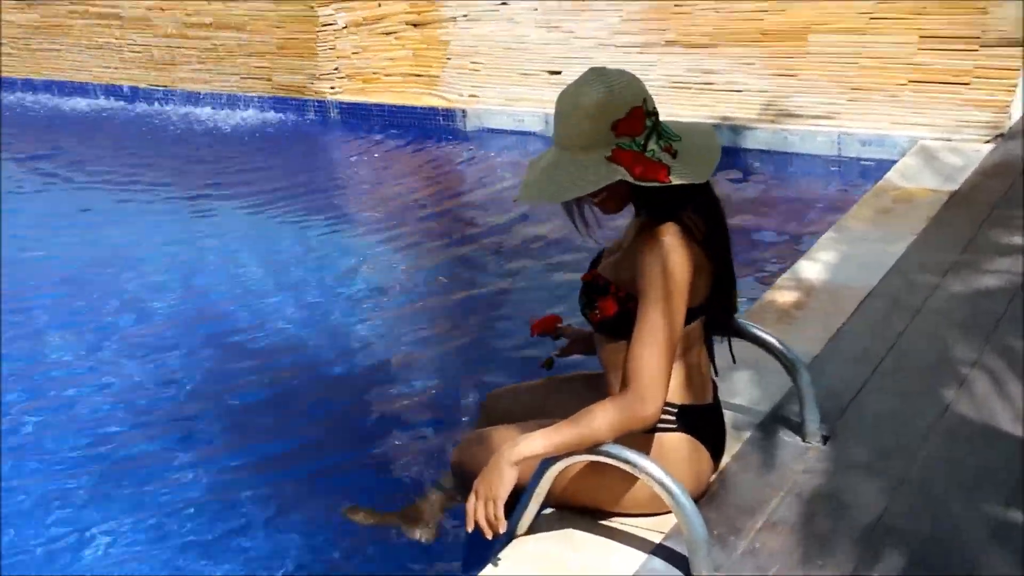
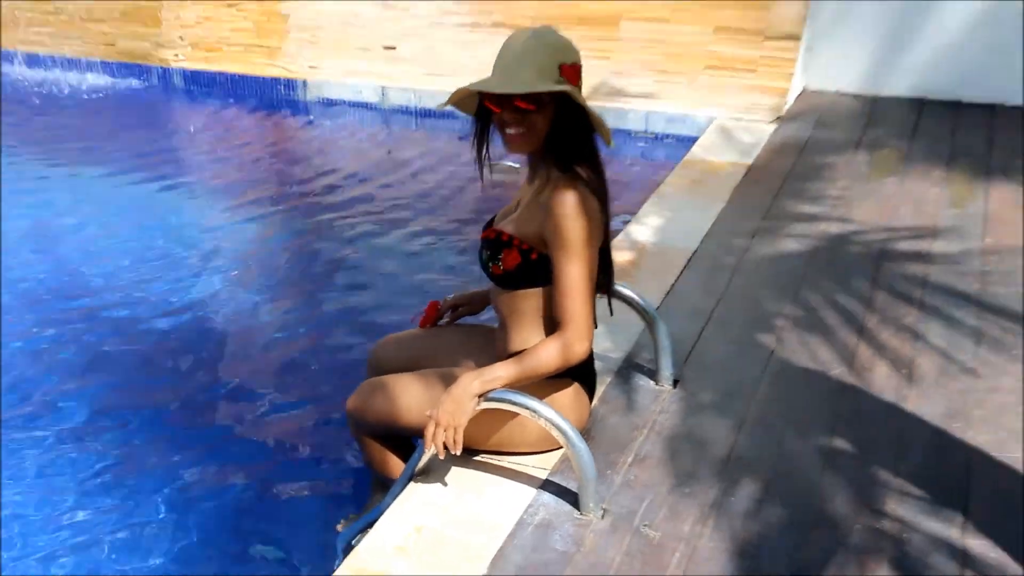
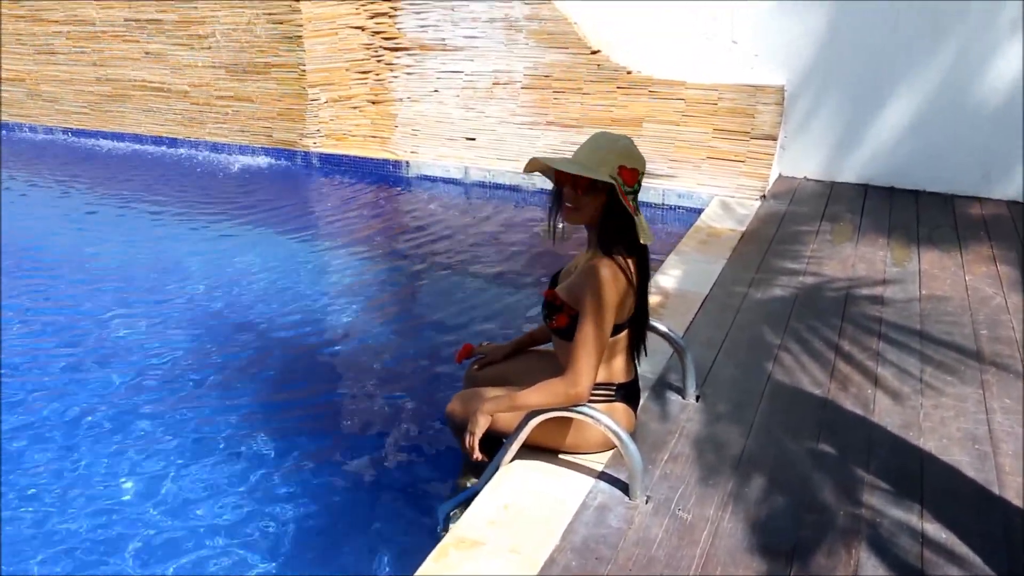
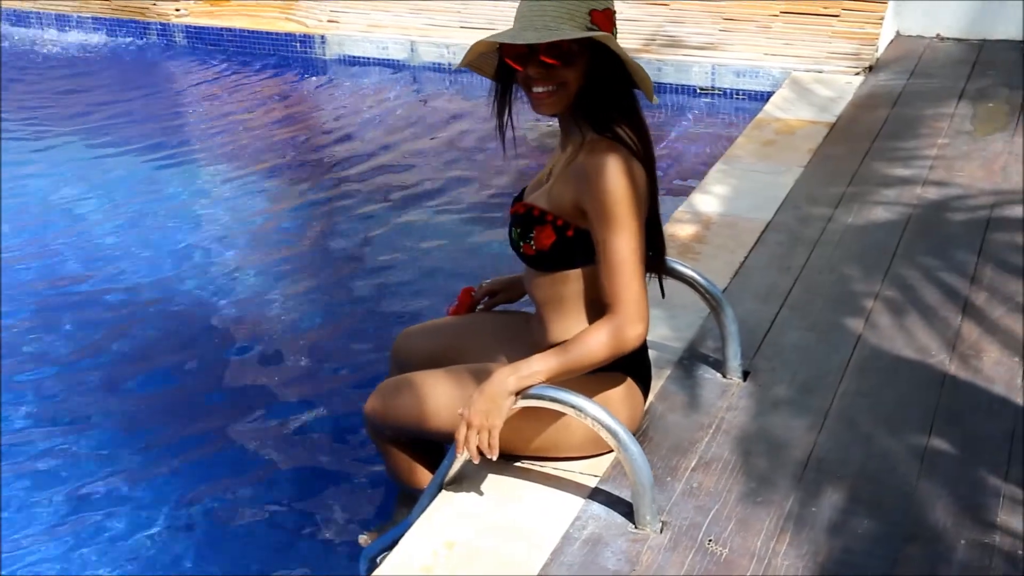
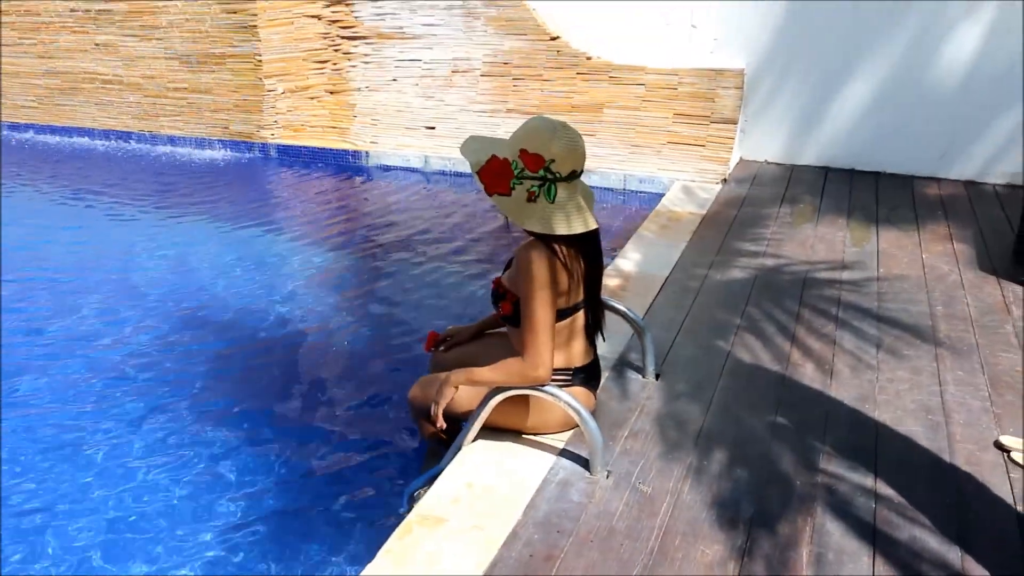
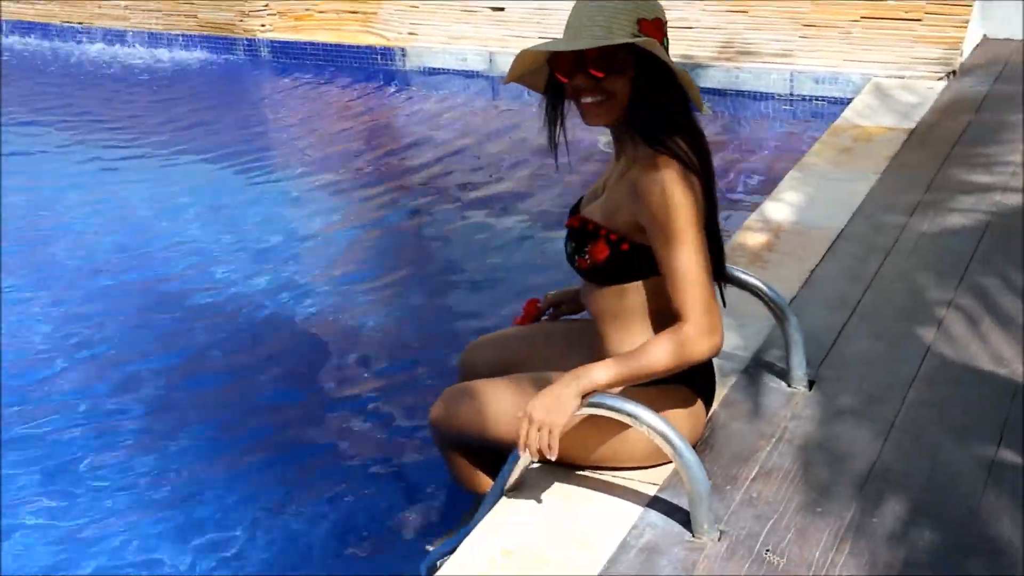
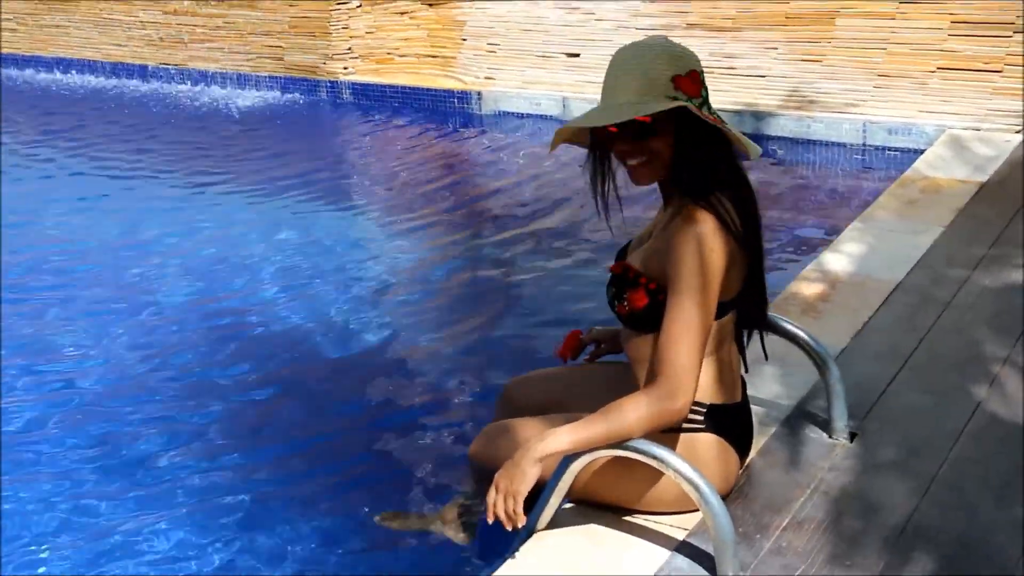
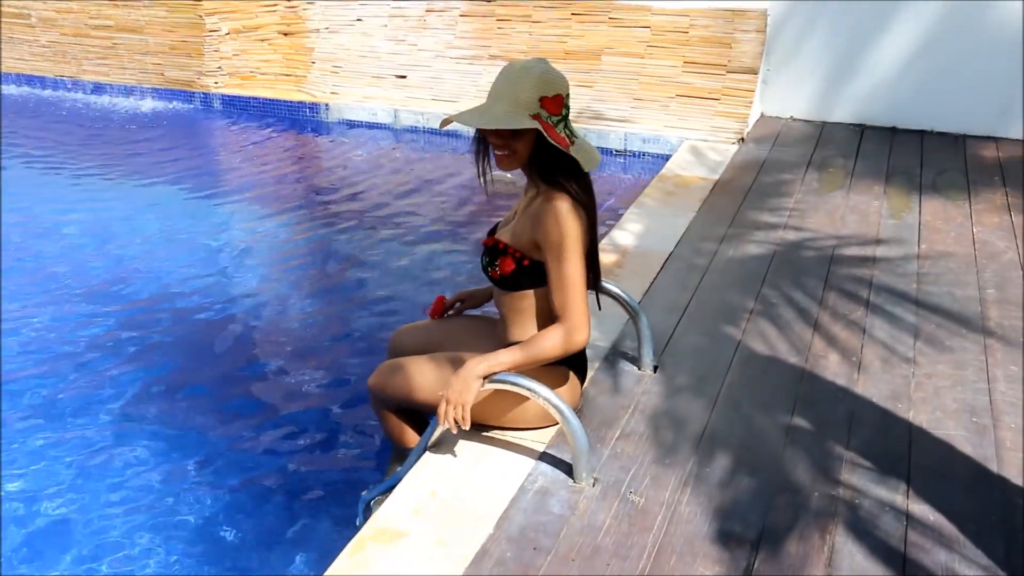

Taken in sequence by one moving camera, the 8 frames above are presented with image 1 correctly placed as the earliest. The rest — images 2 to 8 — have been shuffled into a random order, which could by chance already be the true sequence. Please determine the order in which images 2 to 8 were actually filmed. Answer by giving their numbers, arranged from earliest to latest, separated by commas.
7, 6, 4, 2, 8, 5, 3
